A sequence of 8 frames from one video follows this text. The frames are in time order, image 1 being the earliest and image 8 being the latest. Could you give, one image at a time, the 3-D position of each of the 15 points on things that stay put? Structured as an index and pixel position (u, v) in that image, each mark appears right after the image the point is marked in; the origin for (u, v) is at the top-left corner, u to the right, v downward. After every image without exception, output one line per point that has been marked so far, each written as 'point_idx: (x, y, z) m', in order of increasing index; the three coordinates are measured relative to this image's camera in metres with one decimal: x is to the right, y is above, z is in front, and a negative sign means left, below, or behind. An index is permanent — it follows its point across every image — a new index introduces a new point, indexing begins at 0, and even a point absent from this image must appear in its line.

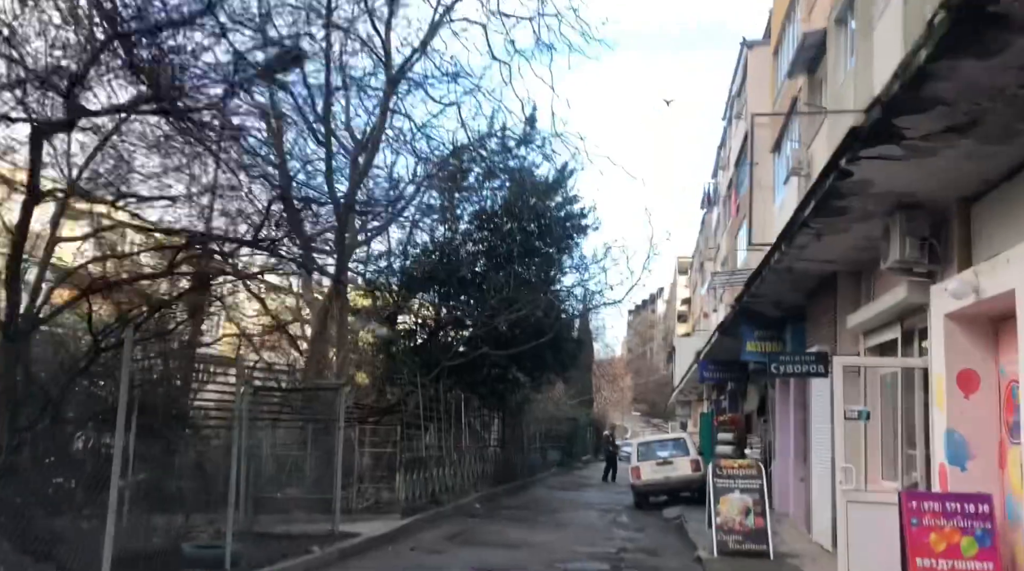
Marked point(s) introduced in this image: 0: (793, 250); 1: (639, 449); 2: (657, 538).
0: (+3.1, +0.4, +10.4) m
1: (+2.6, -3.3, +19.3) m
2: (+2.2, -3.9, +14.6) m
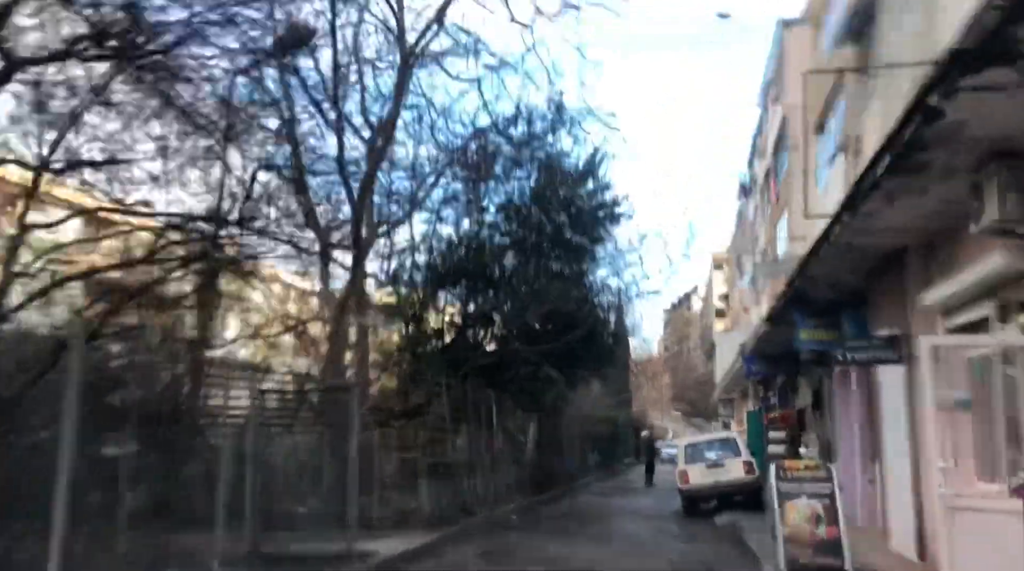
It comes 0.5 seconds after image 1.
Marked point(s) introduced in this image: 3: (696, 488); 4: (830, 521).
0: (+3.3, +0.6, +9.1) m
1: (+3.3, -3.1, +18.0) m
2: (+2.7, -3.7, +13.2) m
3: (+3.3, -3.7, +17.4) m
4: (+3.2, -2.4, +9.7) m
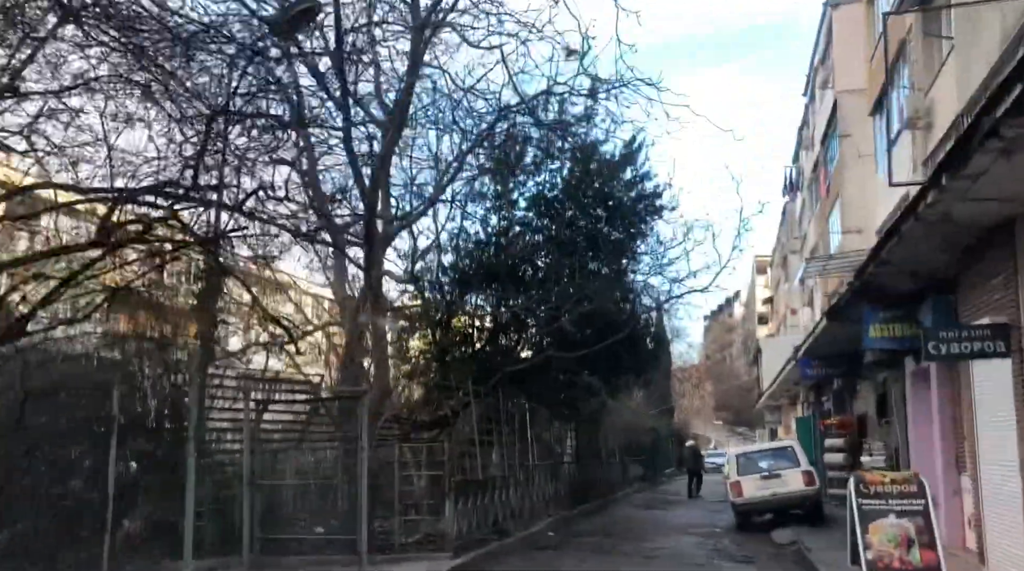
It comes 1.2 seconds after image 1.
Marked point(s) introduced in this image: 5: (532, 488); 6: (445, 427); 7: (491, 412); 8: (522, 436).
0: (+3.5, +0.8, +7.6) m
1: (+3.9, -3.0, +16.4) m
2: (+3.2, -3.5, +11.7) m
3: (+4.0, -3.6, +15.8) m
4: (+3.5, -2.2, +8.1) m
5: (+0.4, -4.1, +19.1) m
6: (-1.1, -2.3, +15.4) m
7: (-0.4, -2.4, +17.7) m
8: (+0.2, -3.1, +19.3) m
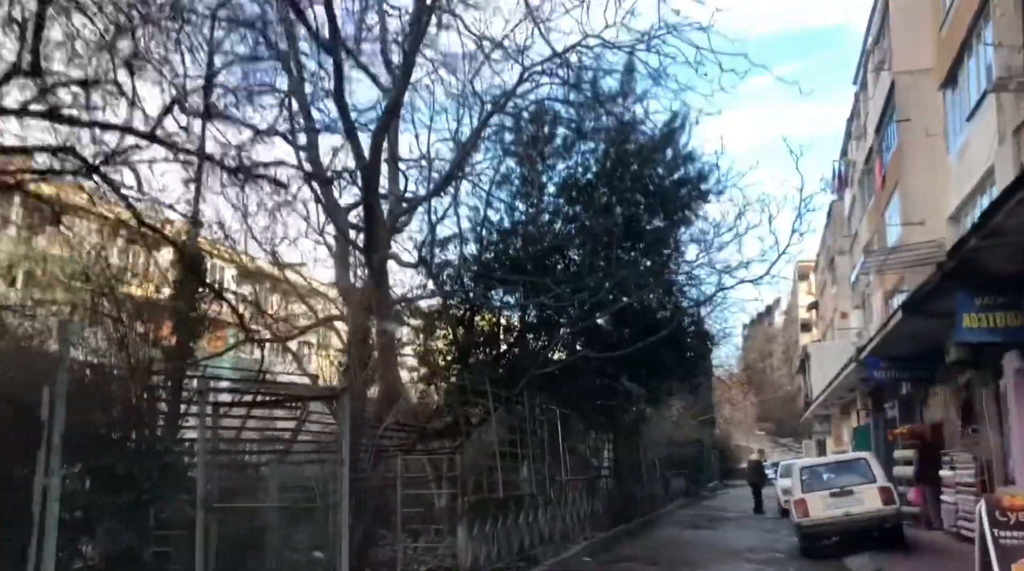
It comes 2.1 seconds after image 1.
0: (+3.6, +1.1, +5.5) m
1: (+4.4, -2.8, +14.3) m
2: (+3.5, -3.3, +9.6) m
3: (+4.4, -3.4, +13.7) m
4: (+3.7, -1.9, +6.0) m
5: (+1.0, -4.0, +17.1) m
6: (-0.7, -2.1, +13.5) m
7: (+0.1, -2.3, +15.8) m
8: (+0.8, -3.0, +17.3) m
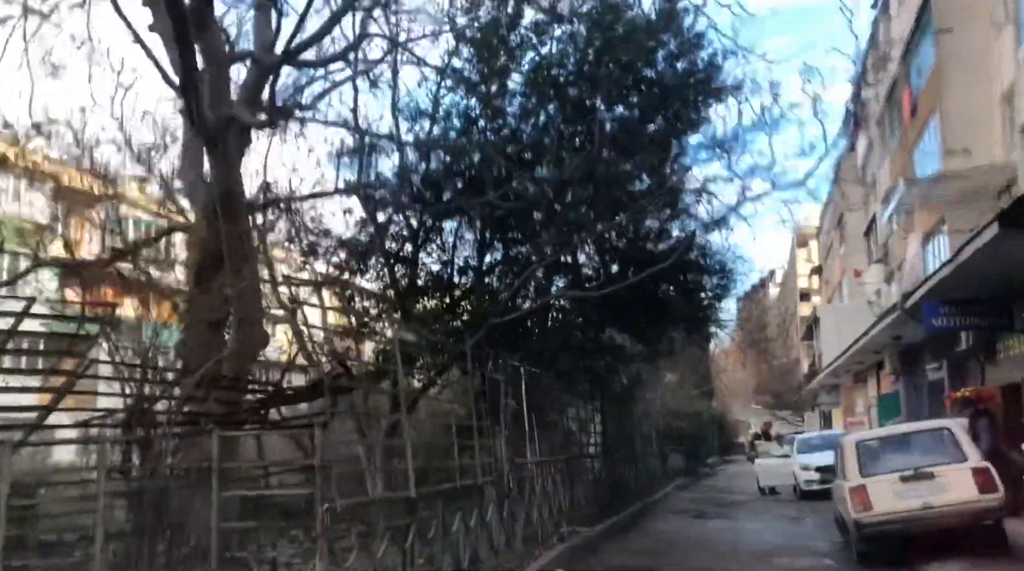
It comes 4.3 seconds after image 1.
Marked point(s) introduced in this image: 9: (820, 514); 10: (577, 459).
0: (+3.1, +1.9, +1.5) m
1: (+3.8, -1.8, +10.4) m
2: (+2.9, -2.4, +5.7) m
3: (+3.8, -2.4, +9.8) m
4: (+3.2, -1.1, +2.1) m
5: (+0.4, -2.9, +13.2) m
6: (-1.3, -1.2, +9.5) m
7: (-0.5, -1.2, +11.8) m
8: (+0.2, -1.9, +13.4) m
9: (+5.7, -4.2, +17.5) m
10: (+1.1, -2.9, +15.9) m
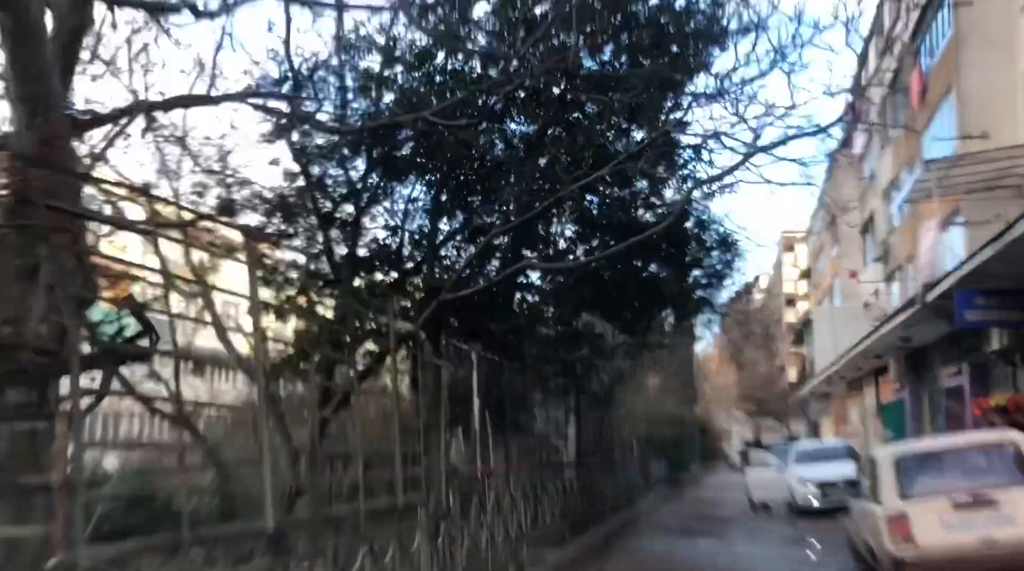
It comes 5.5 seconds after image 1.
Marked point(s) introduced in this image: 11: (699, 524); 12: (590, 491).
0: (+2.9, +2.2, -0.7) m
1: (+3.3, -1.6, +8.2) m
2: (+2.5, -2.1, +3.5) m
3: (+3.3, -2.2, +7.6) m
4: (+2.8, -0.9, -0.1) m
5: (-0.2, -2.6, +11.0) m
6: (-1.7, -0.8, +7.2) m
7: (-1.0, -0.9, +9.6) m
8: (-0.4, -1.6, +11.2) m
9: (+5.0, -4.1, +15.3) m
10: (+0.5, -2.6, +13.7) m
11: (+3.6, -4.6, +18.2) m
12: (+1.4, -3.6, +16.4) m
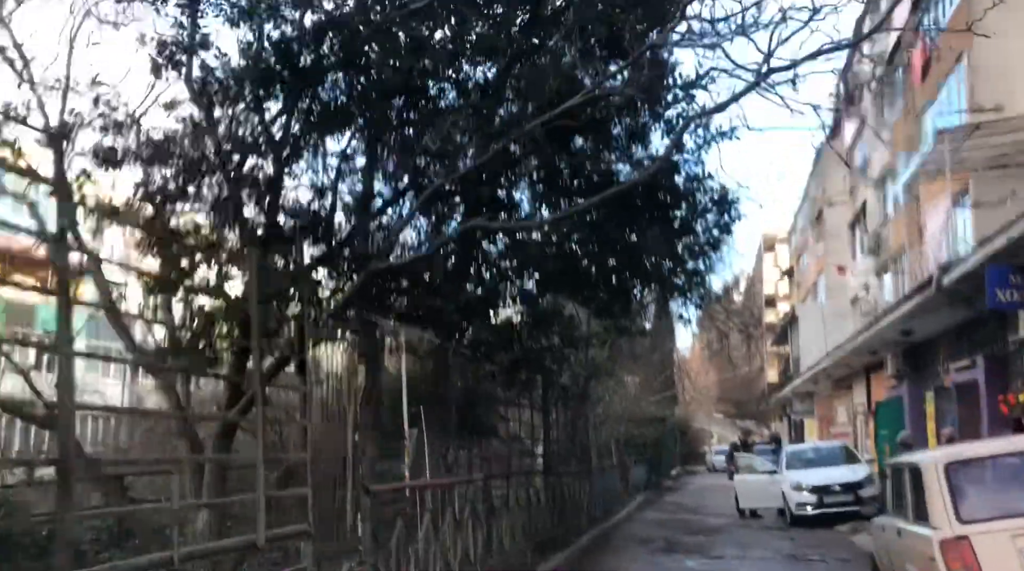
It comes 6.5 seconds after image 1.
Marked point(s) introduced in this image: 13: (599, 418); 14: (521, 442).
0: (+2.7, +2.5, -2.5) m
1: (+2.9, -1.3, +6.4) m
2: (+2.2, -1.8, +1.7) m
3: (+3.0, -1.9, +5.8) m
4: (+2.6, -0.5, -1.9) m
5: (-0.6, -2.3, +9.1) m
6: (-2.1, -0.6, +5.3) m
7: (-1.4, -0.6, +7.7) m
8: (-0.8, -1.3, +9.3) m
9: (+4.5, -3.8, +13.5) m
10: (0.0, -2.4, +11.8) m
11: (+3.0, -4.3, +16.4) m
12: (+0.8, -3.3, +14.5) m
13: (+1.7, -2.6, +18.3) m
14: (+0.1, -2.0, +12.4) m
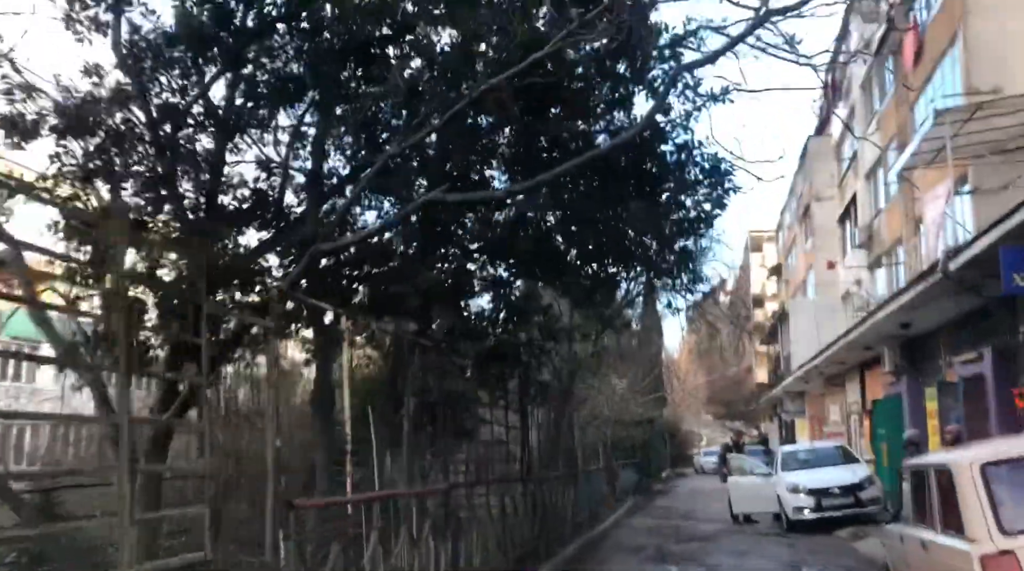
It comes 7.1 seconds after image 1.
0: (+2.5, +2.7, -3.4) m
1: (+2.7, -1.1, +5.5) m
2: (+2.1, -1.7, +0.8) m
3: (+2.8, -1.7, +4.9) m
4: (+2.5, -0.4, -2.8) m
5: (-0.9, -2.2, +8.1) m
6: (-2.3, -0.4, +4.3) m
7: (-1.7, -0.5, +6.7) m
8: (-1.1, -1.2, +8.3) m
9: (+4.2, -3.7, +12.6) m
10: (-0.3, -2.2, +10.8) m
11: (+2.7, -4.2, +15.5) m
12: (+0.5, -3.2, +13.6) m
13: (+1.4, -2.5, +17.4) m
14: (-0.2, -1.9, +11.5) m
